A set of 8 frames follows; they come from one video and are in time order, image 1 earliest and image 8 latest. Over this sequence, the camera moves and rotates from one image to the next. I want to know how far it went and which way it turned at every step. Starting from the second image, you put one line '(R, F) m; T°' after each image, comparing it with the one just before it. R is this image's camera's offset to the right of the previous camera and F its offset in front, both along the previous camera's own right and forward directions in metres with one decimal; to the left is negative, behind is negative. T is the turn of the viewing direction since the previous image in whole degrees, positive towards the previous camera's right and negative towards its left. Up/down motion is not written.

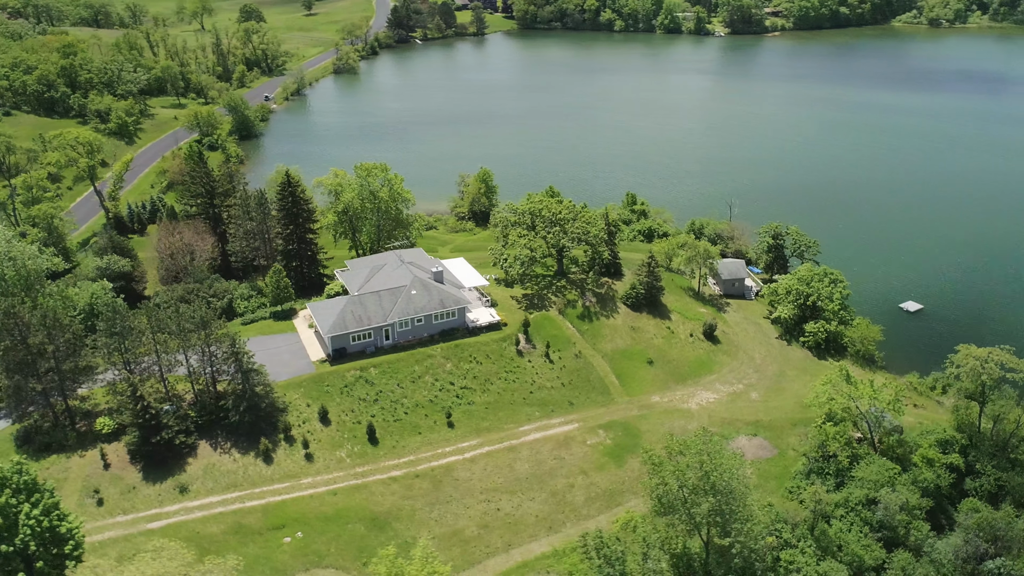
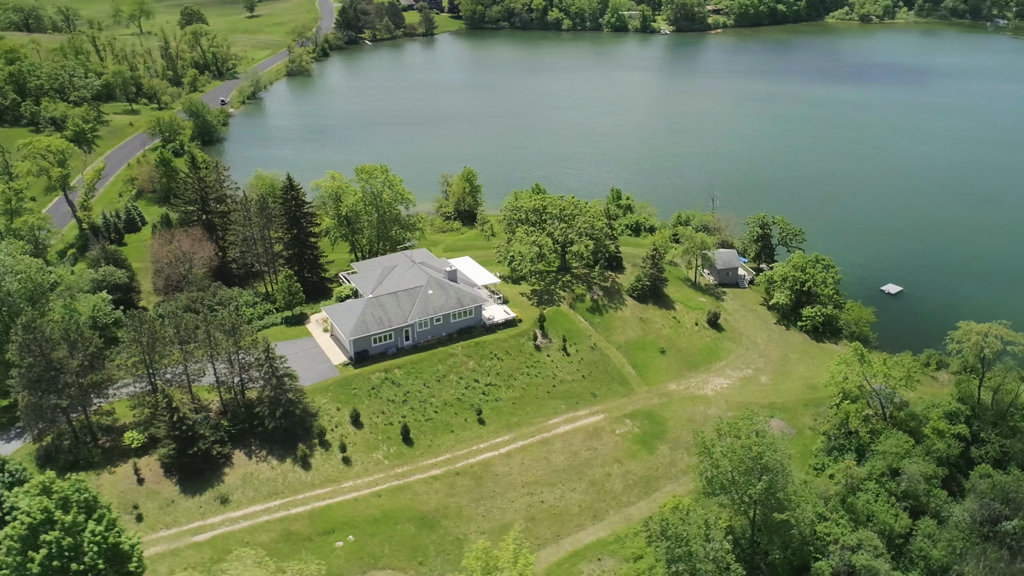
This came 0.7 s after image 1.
(-5.2, -0.2) m; +4°
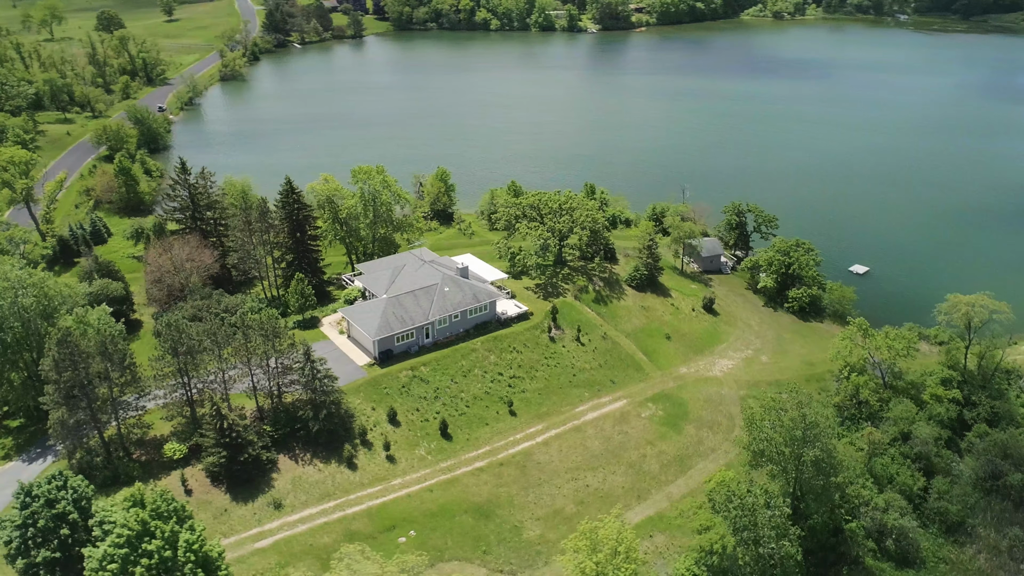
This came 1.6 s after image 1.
(-6.6, -0.7) m; +6°
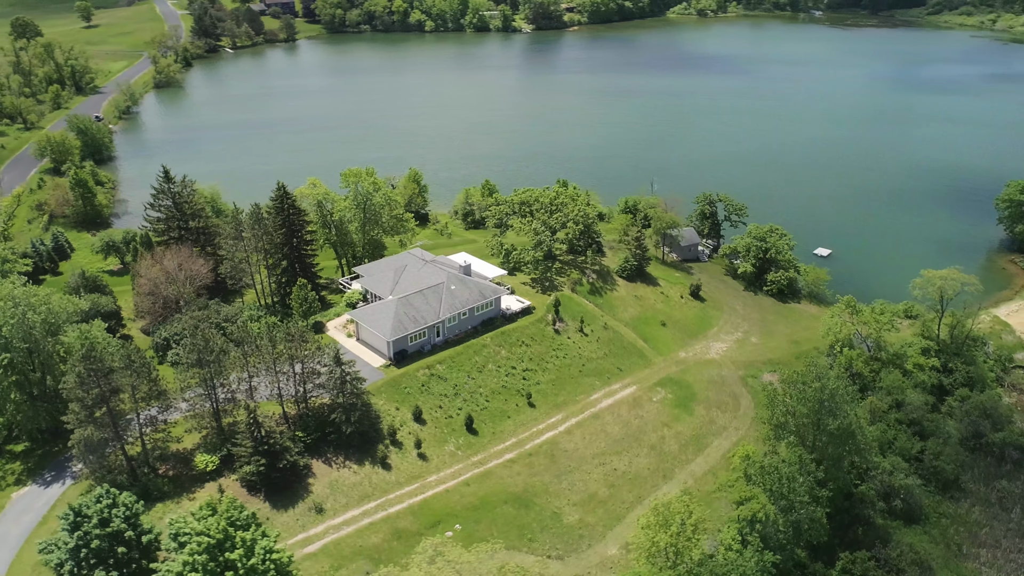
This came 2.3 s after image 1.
(-5.4, -0.6) m; +5°
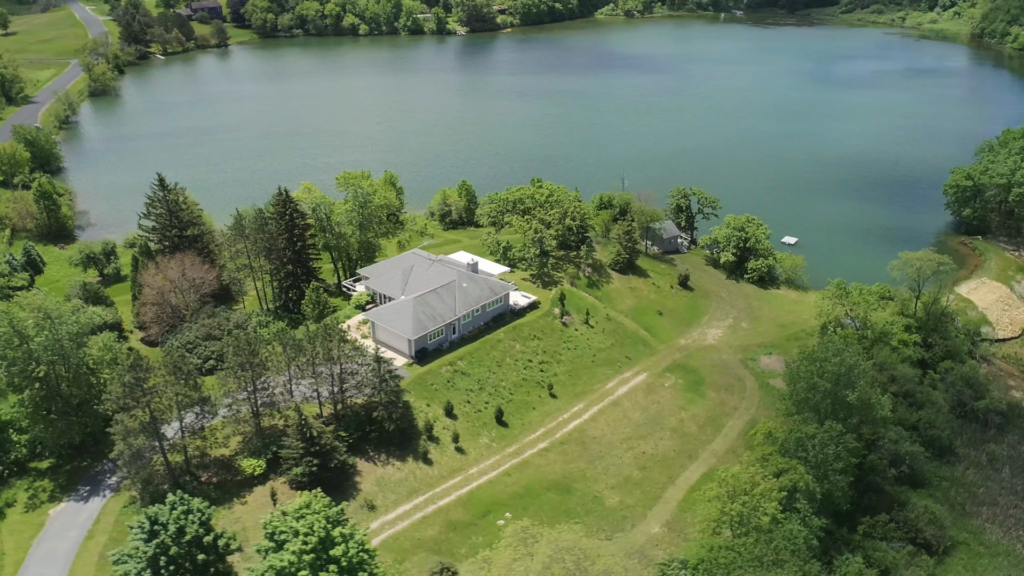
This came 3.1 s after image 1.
(-5.9, -1.0) m; +5°
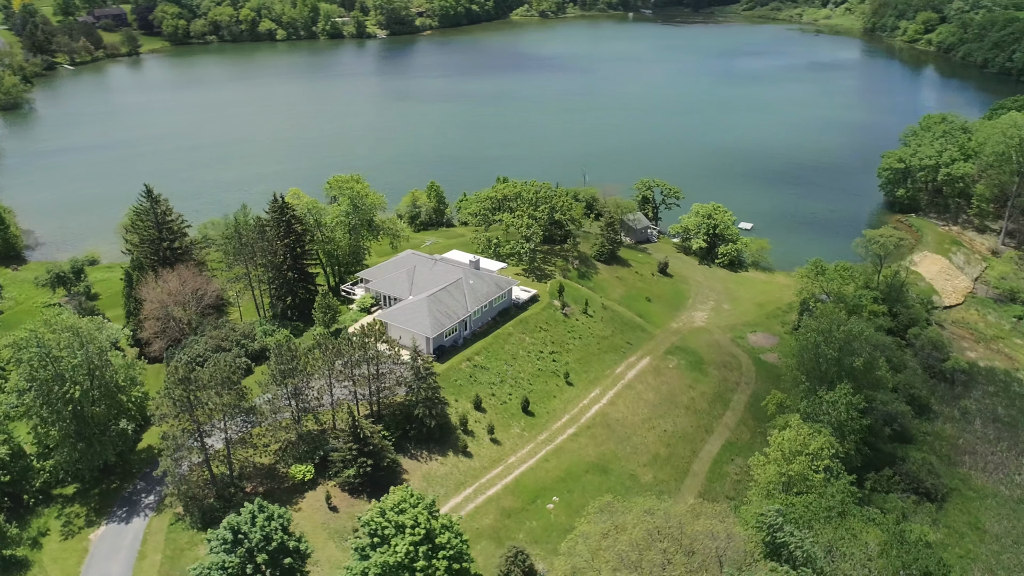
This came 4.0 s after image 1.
(-6.7, -0.9) m; +6°
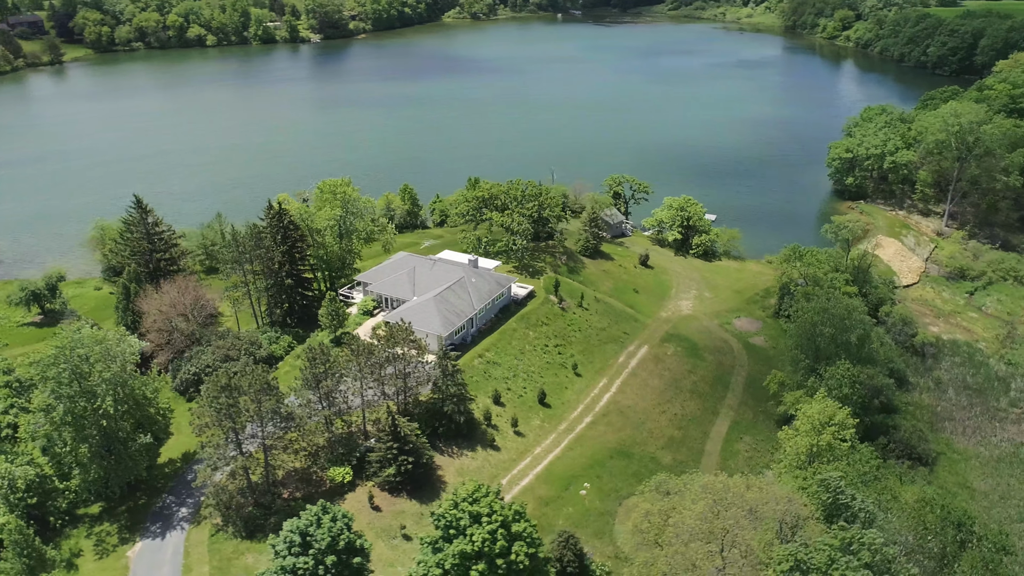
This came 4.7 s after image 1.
(-5.2, -0.8) m; +5°
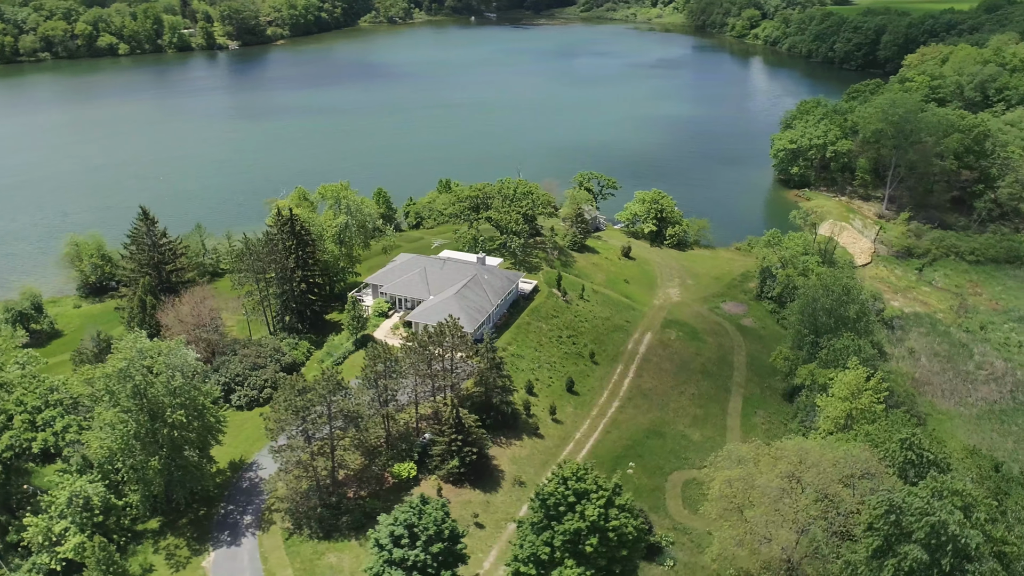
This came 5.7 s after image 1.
(-7.4, -1.2) m; +6°
